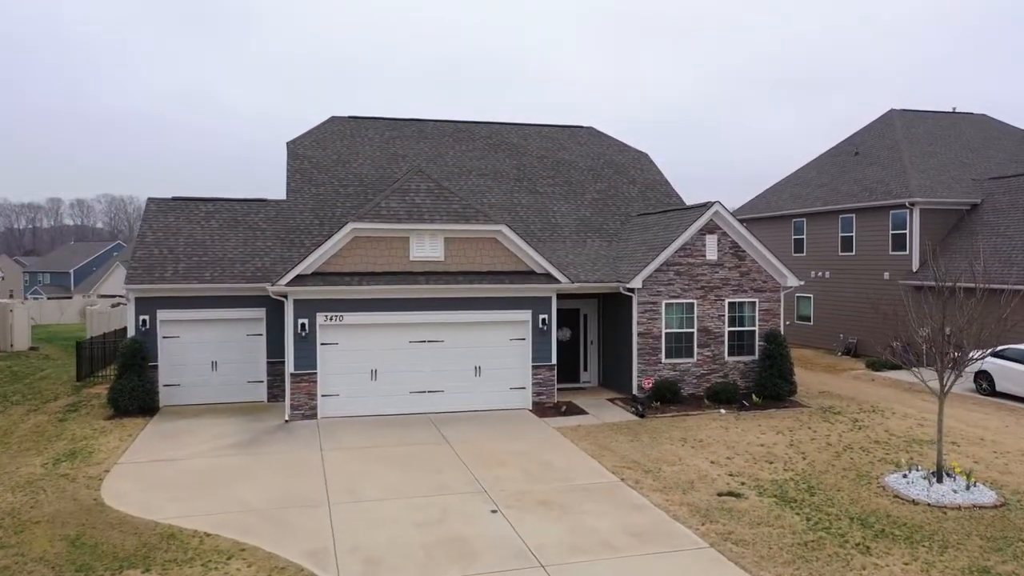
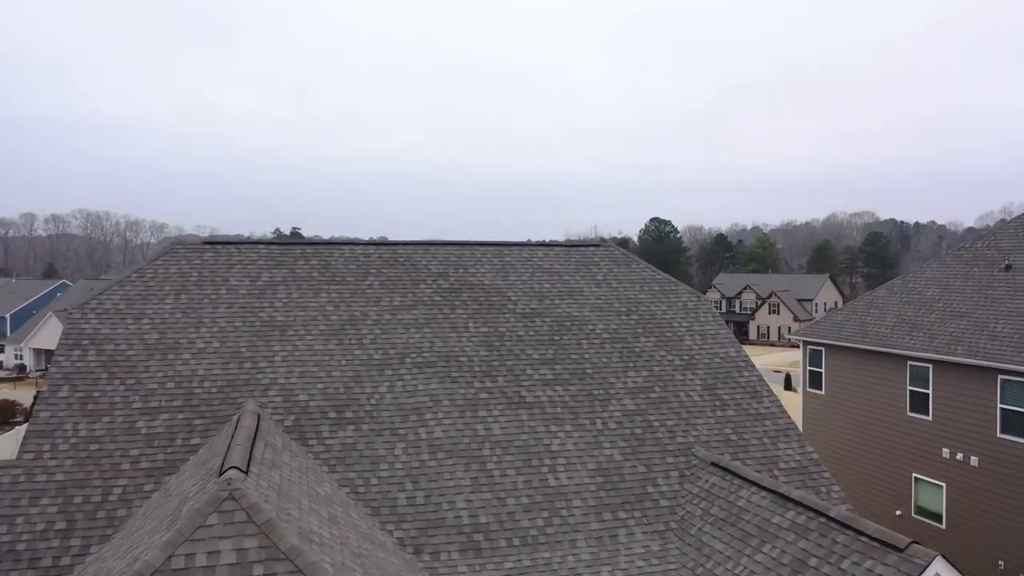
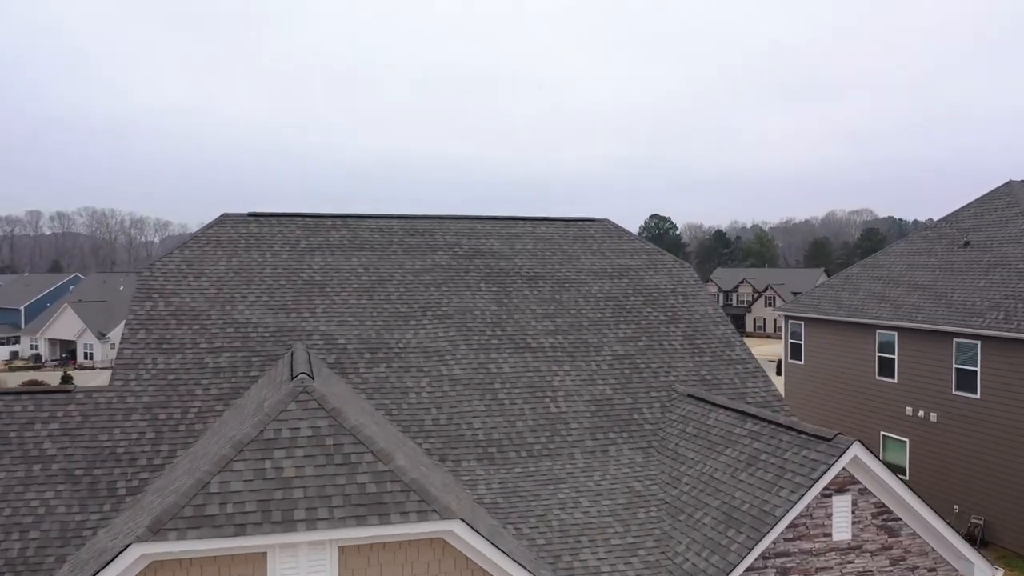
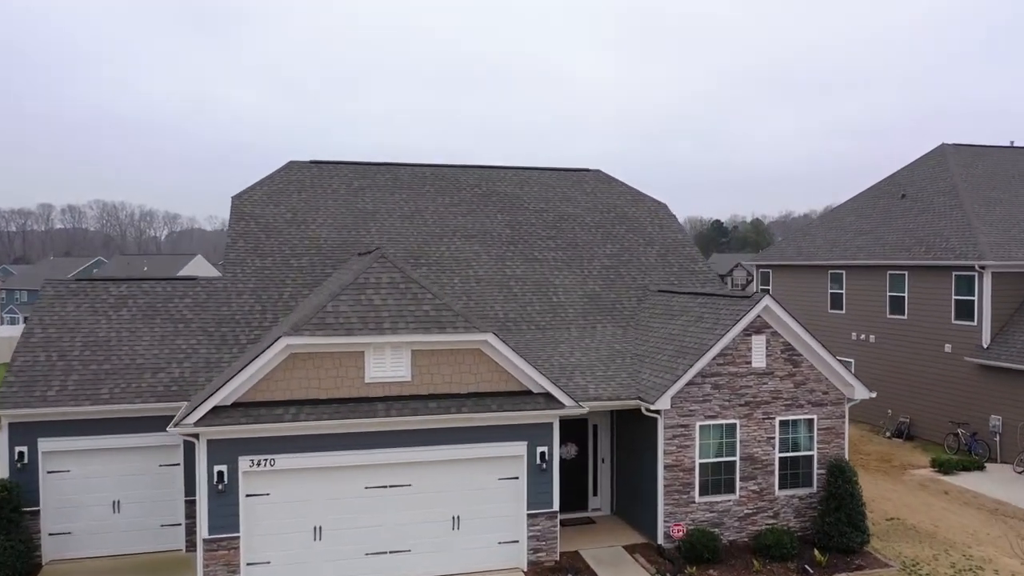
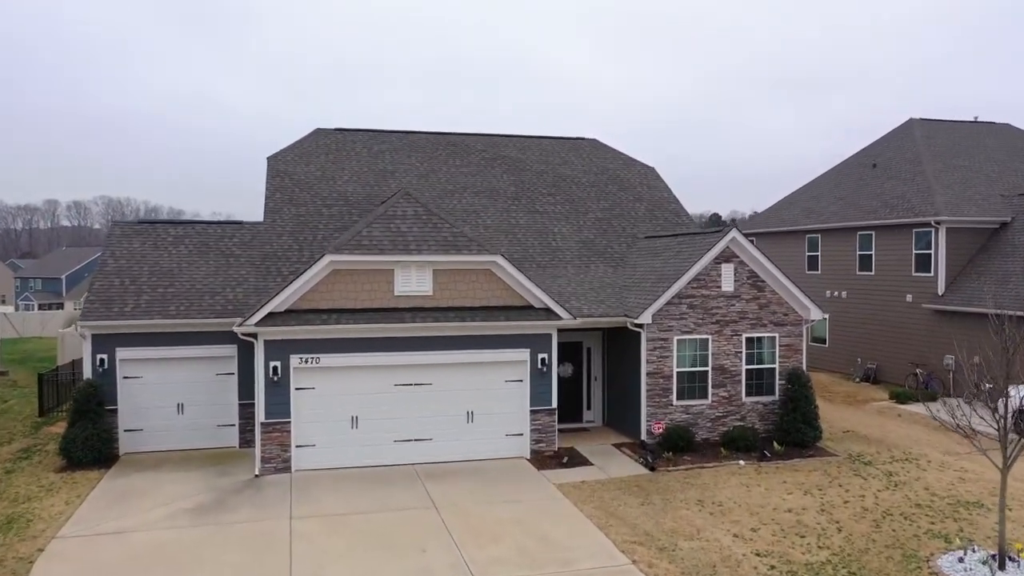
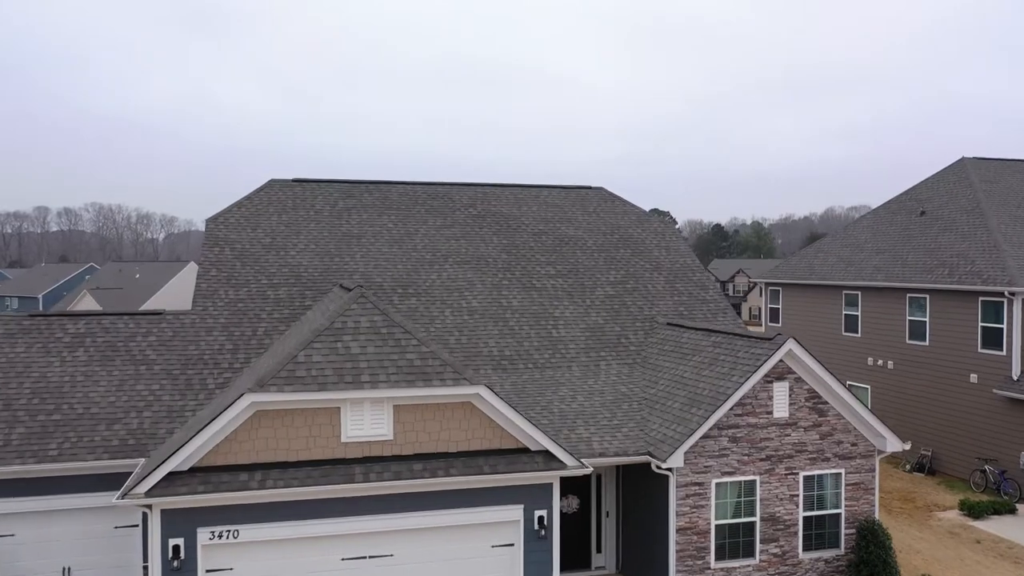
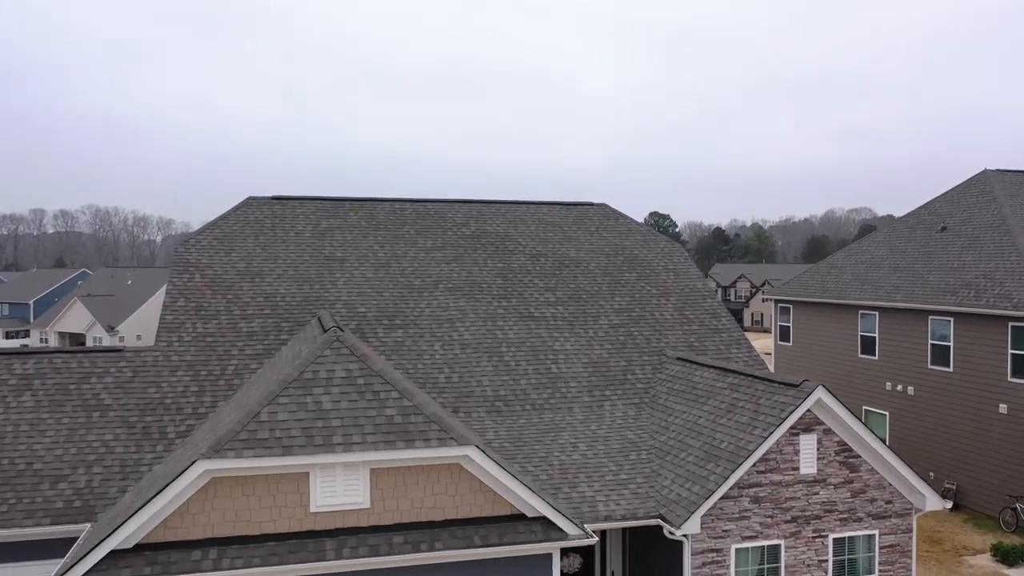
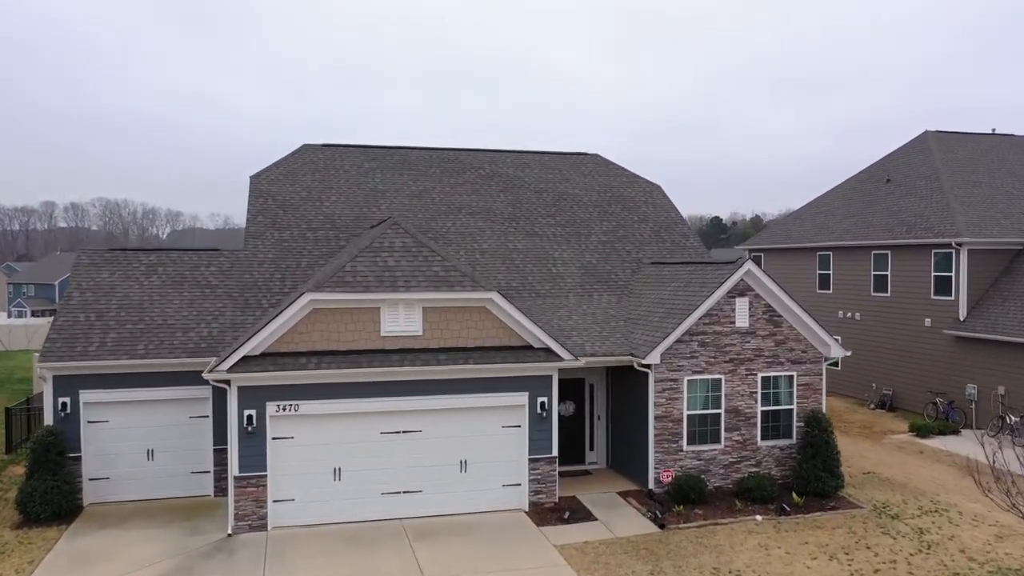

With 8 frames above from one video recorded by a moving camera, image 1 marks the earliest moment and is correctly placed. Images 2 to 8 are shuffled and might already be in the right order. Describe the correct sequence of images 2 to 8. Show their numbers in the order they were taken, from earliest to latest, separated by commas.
5, 8, 4, 6, 7, 3, 2
